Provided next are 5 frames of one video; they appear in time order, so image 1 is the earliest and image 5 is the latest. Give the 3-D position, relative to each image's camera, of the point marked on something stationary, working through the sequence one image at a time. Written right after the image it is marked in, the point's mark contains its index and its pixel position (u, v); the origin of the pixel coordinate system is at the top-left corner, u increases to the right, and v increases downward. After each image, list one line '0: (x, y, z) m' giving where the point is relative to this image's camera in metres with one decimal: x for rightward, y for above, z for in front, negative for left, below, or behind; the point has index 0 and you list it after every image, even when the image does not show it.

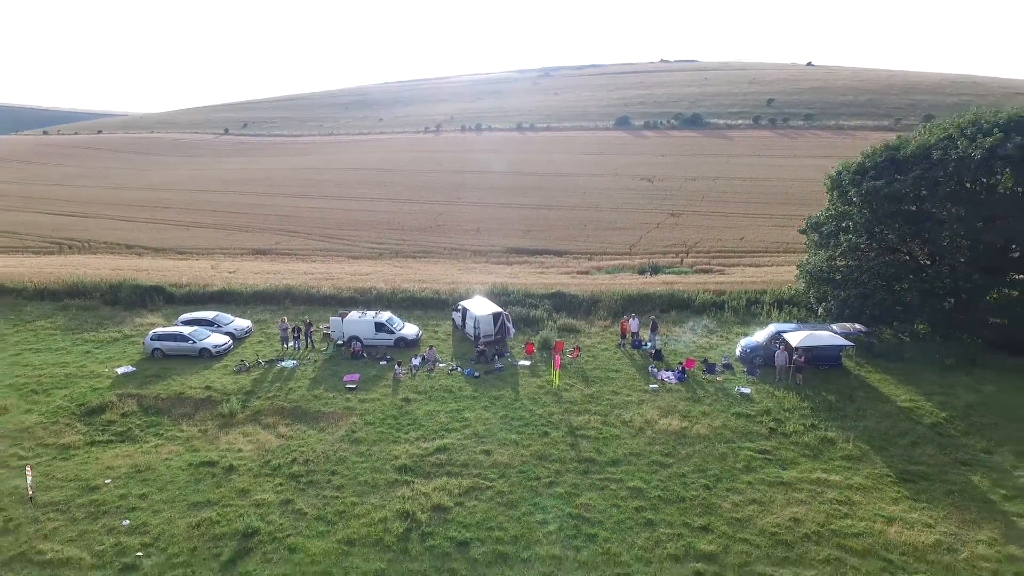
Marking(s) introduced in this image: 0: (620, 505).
0: (+2.4, -4.6, +13.5) m
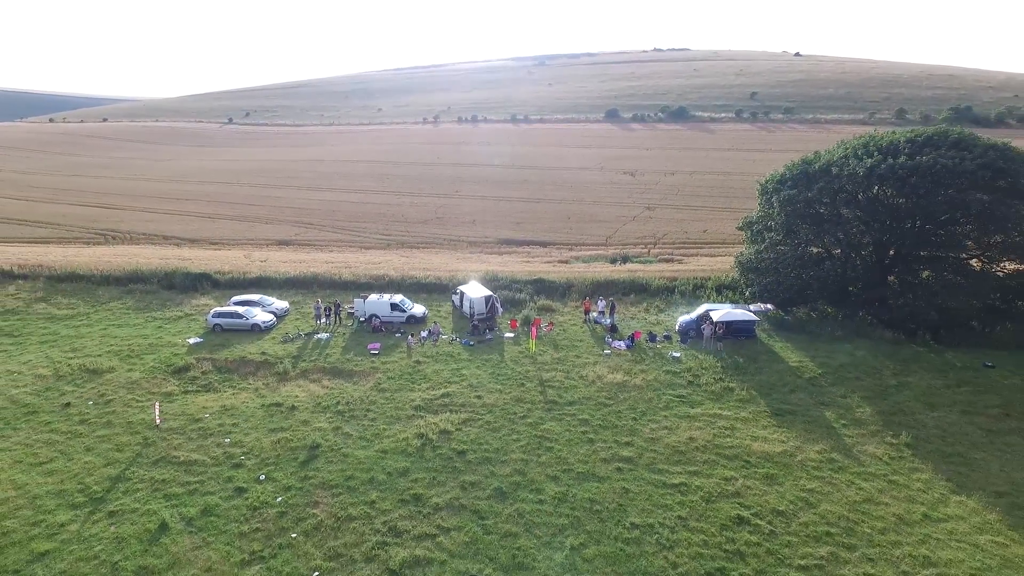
0: (+1.9, -4.2, +19.3) m
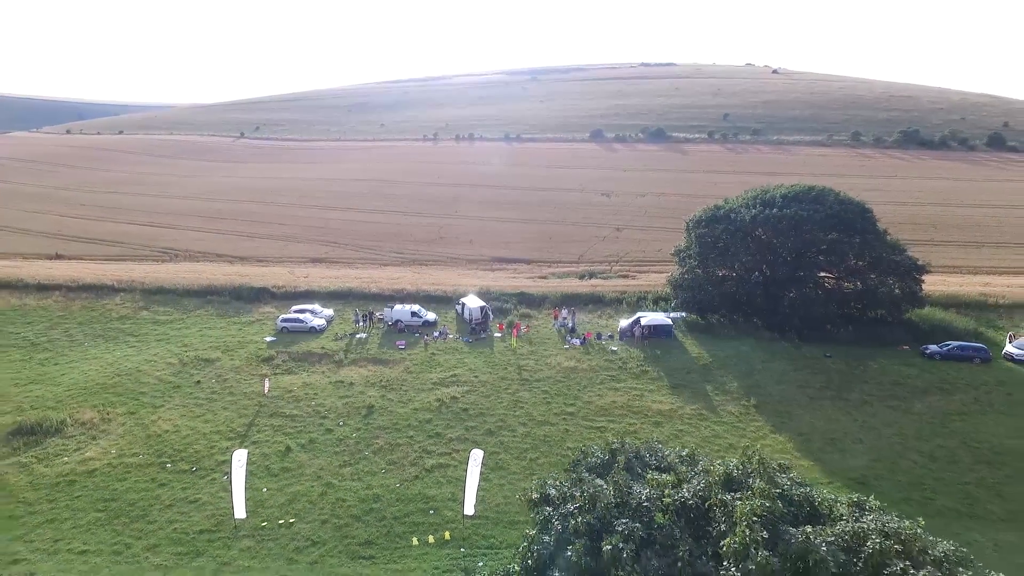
0: (+1.2, -5.0, +29.5) m
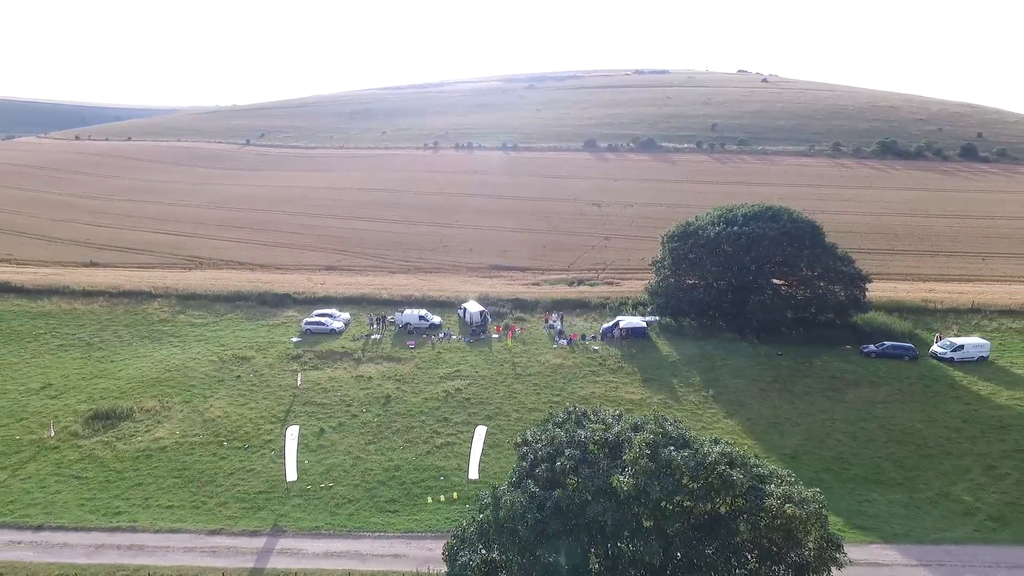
0: (+1.0, -5.4, +34.7) m
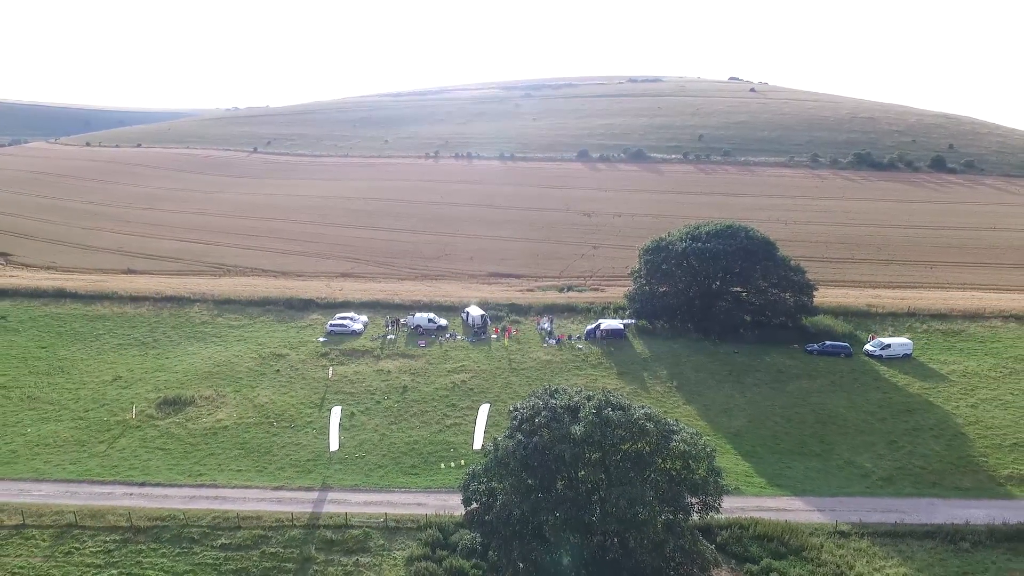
0: (+0.7, -6.0, +41.4) m
